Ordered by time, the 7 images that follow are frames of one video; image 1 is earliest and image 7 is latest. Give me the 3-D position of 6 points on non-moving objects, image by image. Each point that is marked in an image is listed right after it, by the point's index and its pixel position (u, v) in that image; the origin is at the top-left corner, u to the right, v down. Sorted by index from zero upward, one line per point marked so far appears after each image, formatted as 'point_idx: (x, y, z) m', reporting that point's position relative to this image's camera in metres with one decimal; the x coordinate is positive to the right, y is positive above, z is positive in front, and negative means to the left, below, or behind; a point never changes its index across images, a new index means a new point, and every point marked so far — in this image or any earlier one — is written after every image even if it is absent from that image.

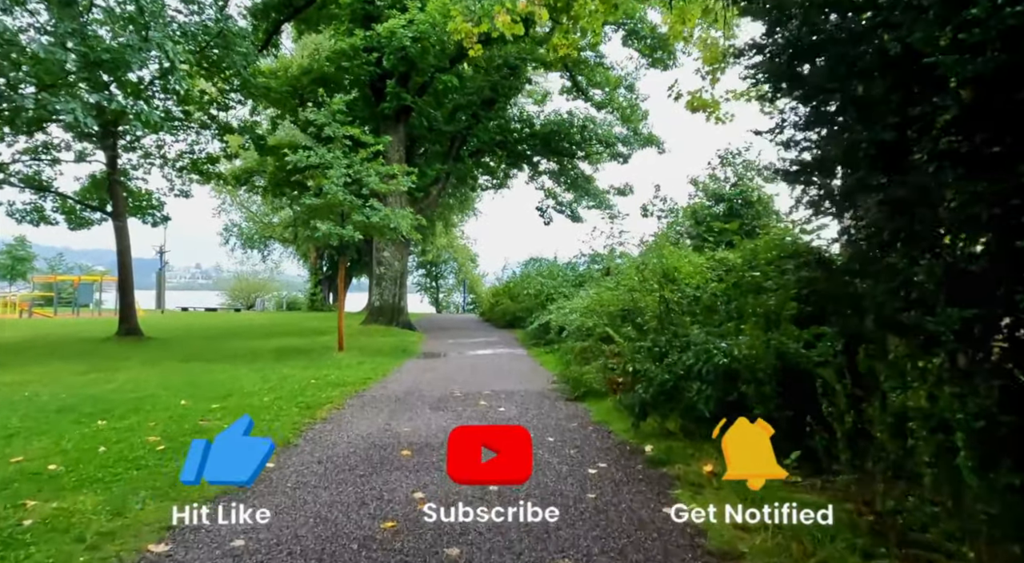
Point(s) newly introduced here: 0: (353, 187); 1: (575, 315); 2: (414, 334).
0: (-2.8, +1.7, +11.8) m
1: (+1.0, -0.5, +10.4) m
2: (-2.2, -1.2, +15.4) m
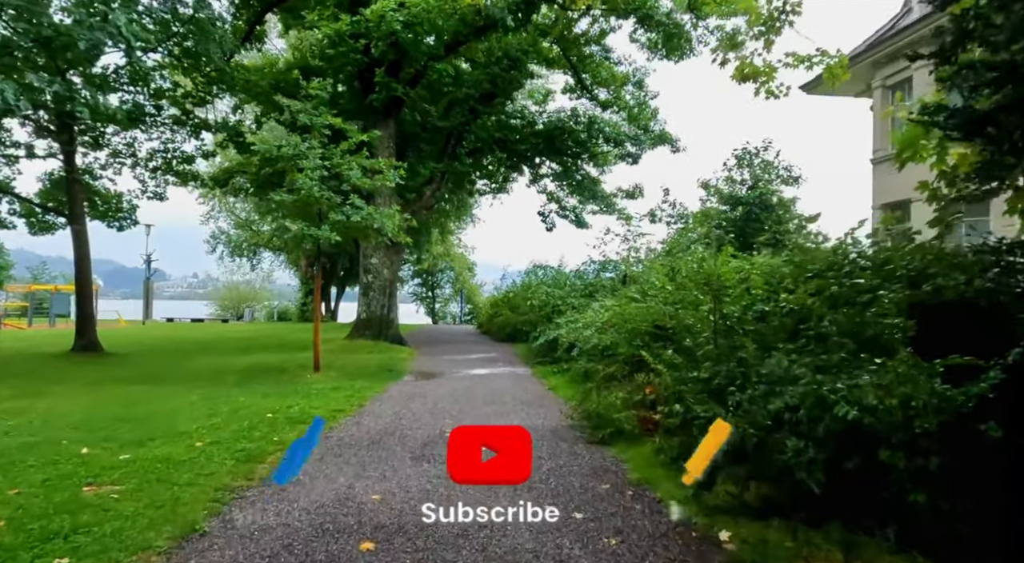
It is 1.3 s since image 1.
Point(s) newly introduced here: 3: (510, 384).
0: (-2.7, +1.5, +10.2) m
1: (+1.0, -0.7, +8.9) m
2: (-2.1, -1.4, +13.8) m
3: (0.0, -1.4, +9.6) m
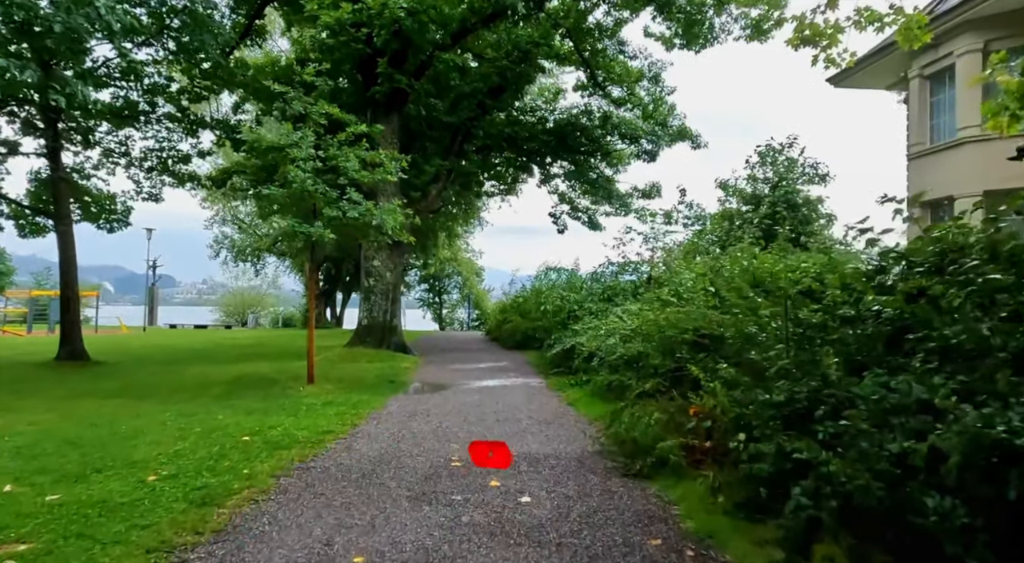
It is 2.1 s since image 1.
0: (-2.6, +1.5, +9.4) m
1: (+1.2, -0.7, +8.0) m
2: (-1.9, -1.5, +12.9) m
3: (+0.1, -1.5, +8.6) m
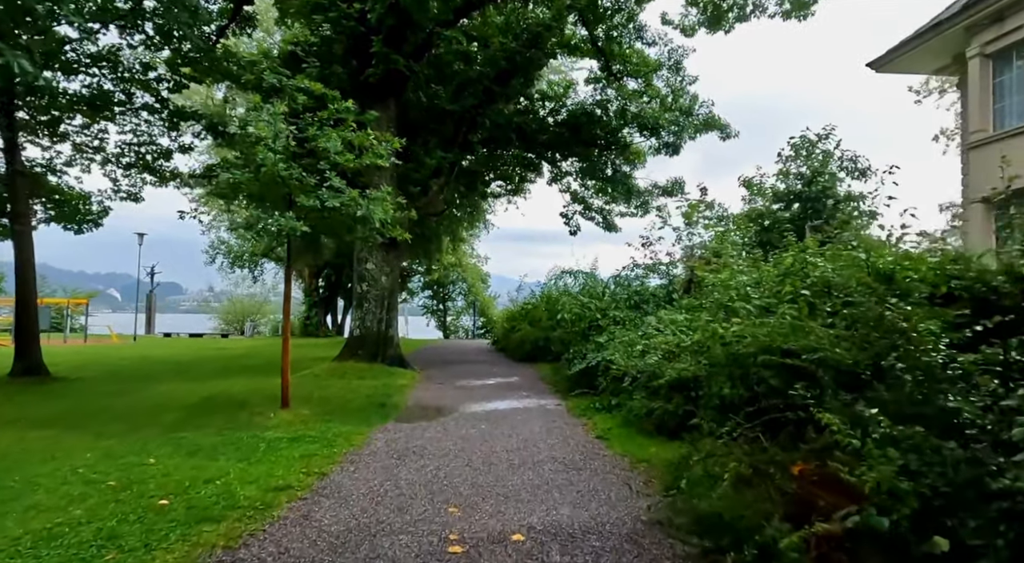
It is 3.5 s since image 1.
0: (-2.4, +1.4, +7.9) m
1: (+1.4, -0.7, +6.4) m
2: (-1.7, -1.6, +11.4) m
3: (+0.3, -1.5, +7.1) m
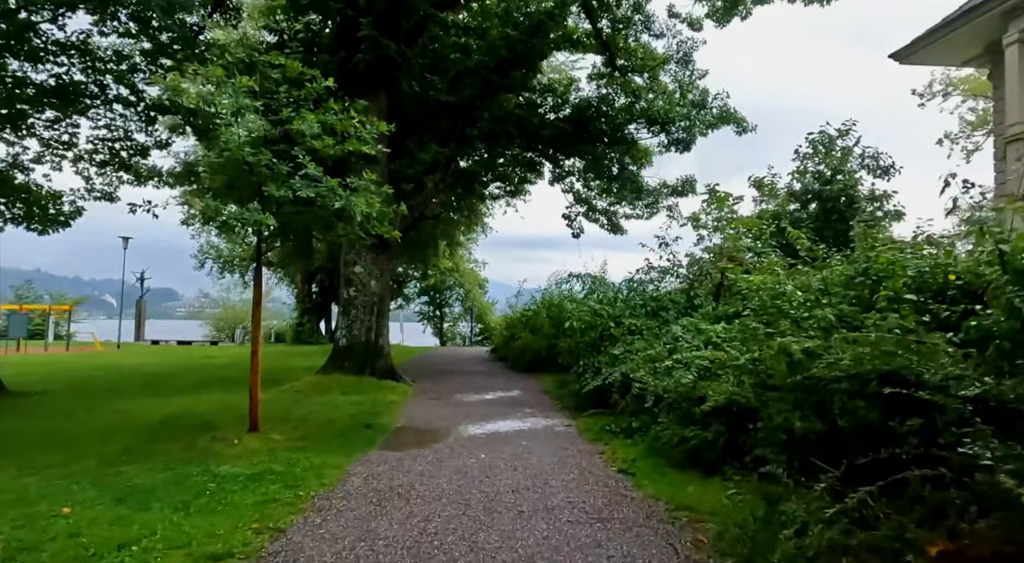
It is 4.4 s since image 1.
0: (-2.4, +1.4, +6.8) m
1: (+1.4, -0.8, +5.4) m
2: (-1.7, -1.6, +10.3) m
3: (+0.3, -1.5, +6.0) m
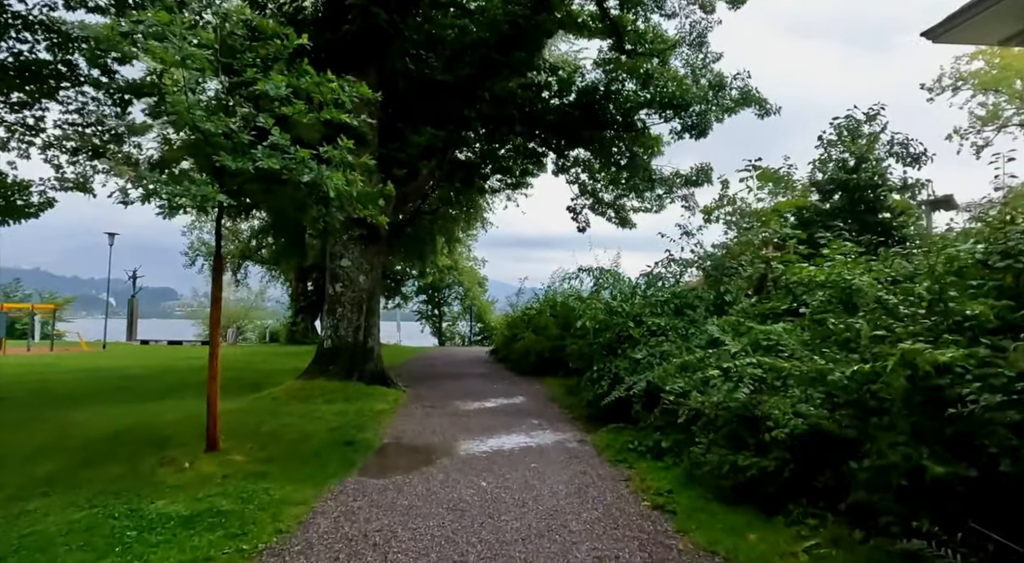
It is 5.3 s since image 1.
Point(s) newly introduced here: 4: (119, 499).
0: (-2.3, +1.5, +5.7) m
1: (+1.4, -0.7, +4.3) m
2: (-1.7, -1.6, +9.2) m
3: (+0.4, -1.5, +4.9) m
4: (-2.5, -1.4, +4.3) m
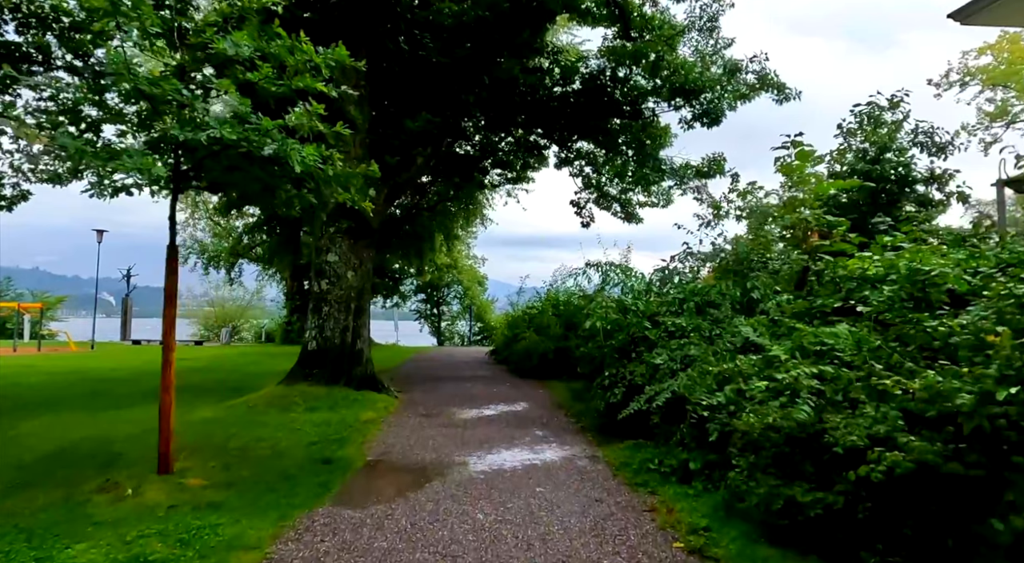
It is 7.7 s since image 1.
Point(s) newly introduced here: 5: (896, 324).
0: (-2.3, +1.5, +4.9) m
1: (+1.5, -0.6, +3.5) m
2: (-1.6, -1.5, +8.4) m
3: (+0.4, -1.4, +4.1) m
4: (-2.5, -1.3, +3.5) m
5: (+2.0, -0.2, +3.9) m
